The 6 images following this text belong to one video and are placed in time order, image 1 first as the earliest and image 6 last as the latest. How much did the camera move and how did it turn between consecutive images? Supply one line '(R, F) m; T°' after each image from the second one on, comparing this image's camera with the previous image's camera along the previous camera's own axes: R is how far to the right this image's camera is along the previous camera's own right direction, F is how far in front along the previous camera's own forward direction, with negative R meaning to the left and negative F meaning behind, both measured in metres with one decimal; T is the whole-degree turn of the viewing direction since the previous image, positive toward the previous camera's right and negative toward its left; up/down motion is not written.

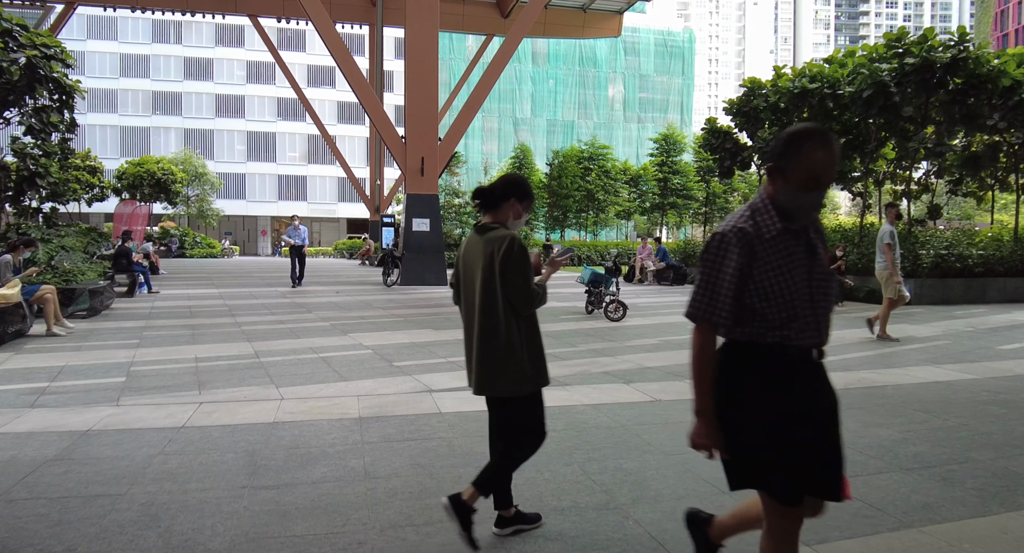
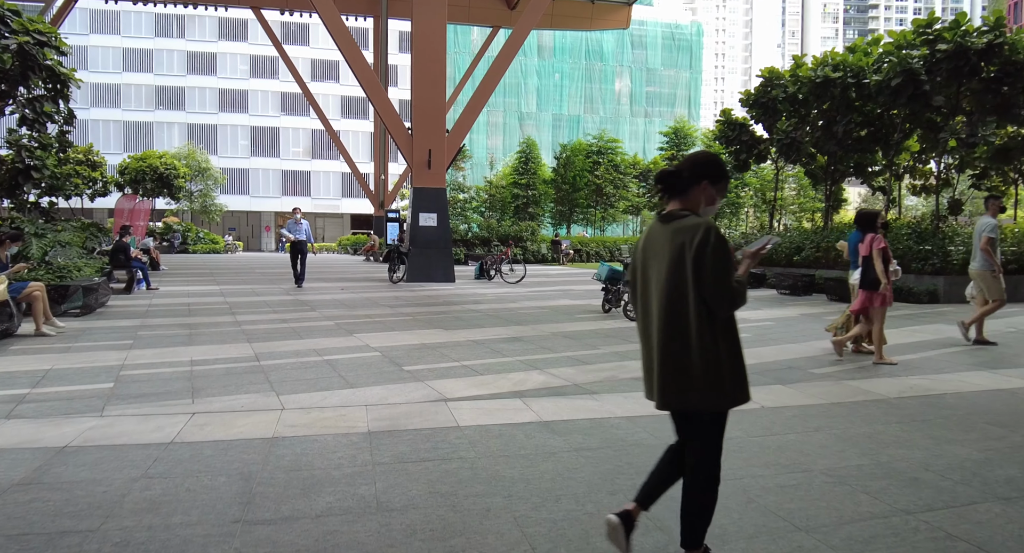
(-0.2, +0.6) m; 0°
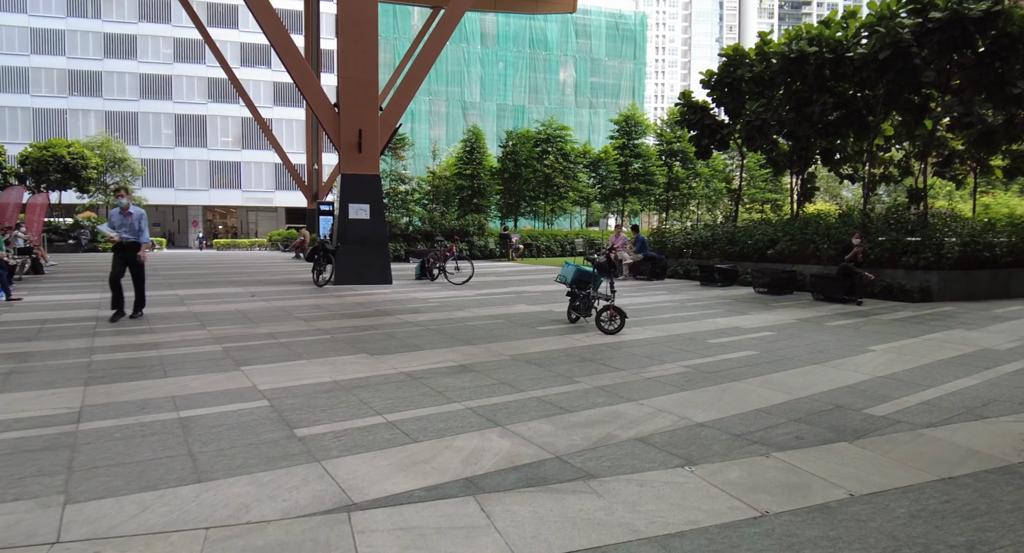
(0.0, +2.2) m; +5°
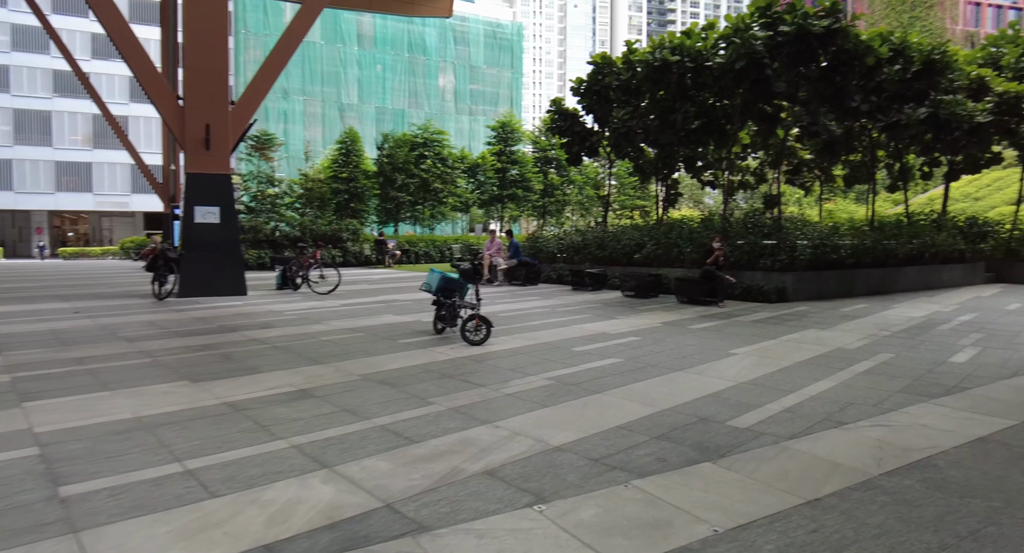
(+0.3, +0.6) m; +10°
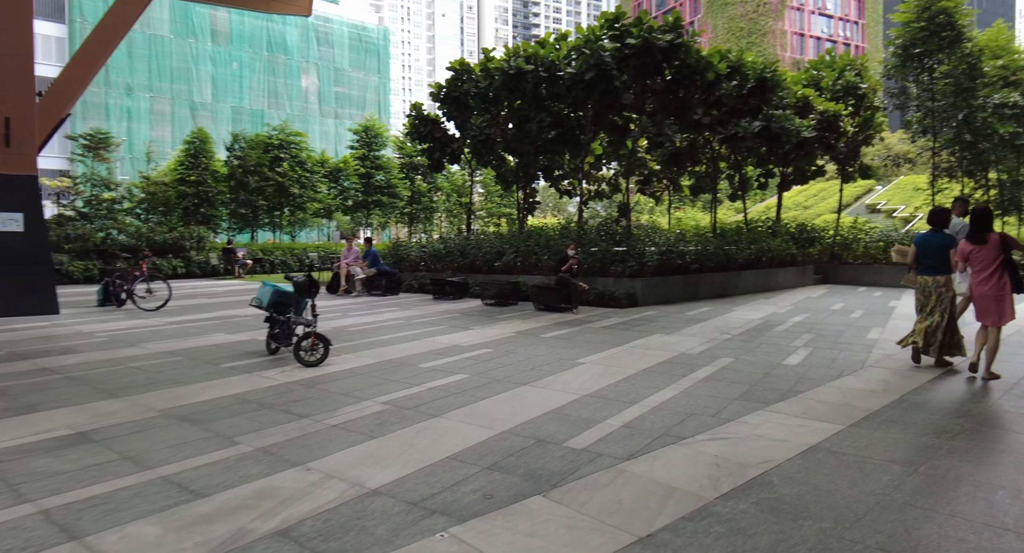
(+0.4, +0.5) m; +11°
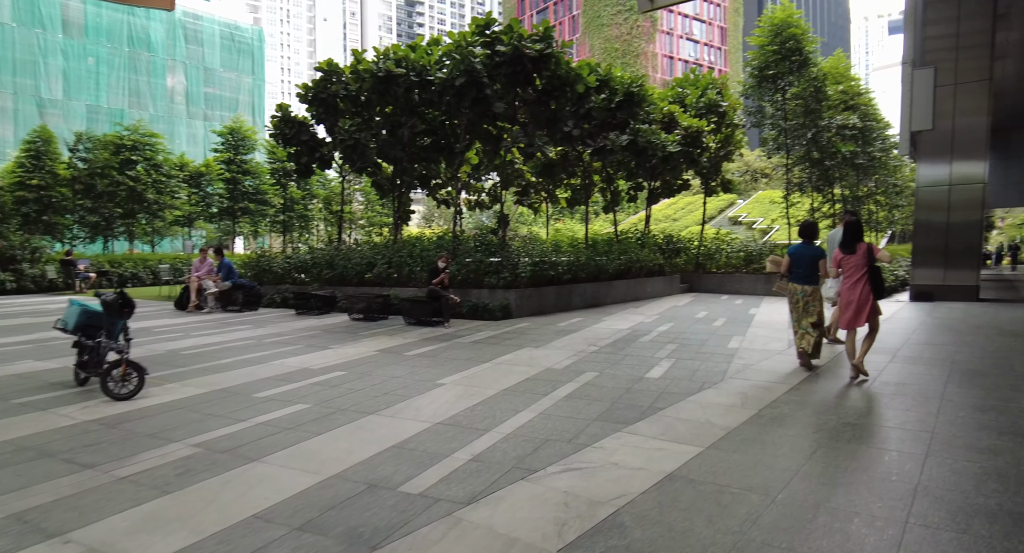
(+0.3, +0.5) m; +10°
